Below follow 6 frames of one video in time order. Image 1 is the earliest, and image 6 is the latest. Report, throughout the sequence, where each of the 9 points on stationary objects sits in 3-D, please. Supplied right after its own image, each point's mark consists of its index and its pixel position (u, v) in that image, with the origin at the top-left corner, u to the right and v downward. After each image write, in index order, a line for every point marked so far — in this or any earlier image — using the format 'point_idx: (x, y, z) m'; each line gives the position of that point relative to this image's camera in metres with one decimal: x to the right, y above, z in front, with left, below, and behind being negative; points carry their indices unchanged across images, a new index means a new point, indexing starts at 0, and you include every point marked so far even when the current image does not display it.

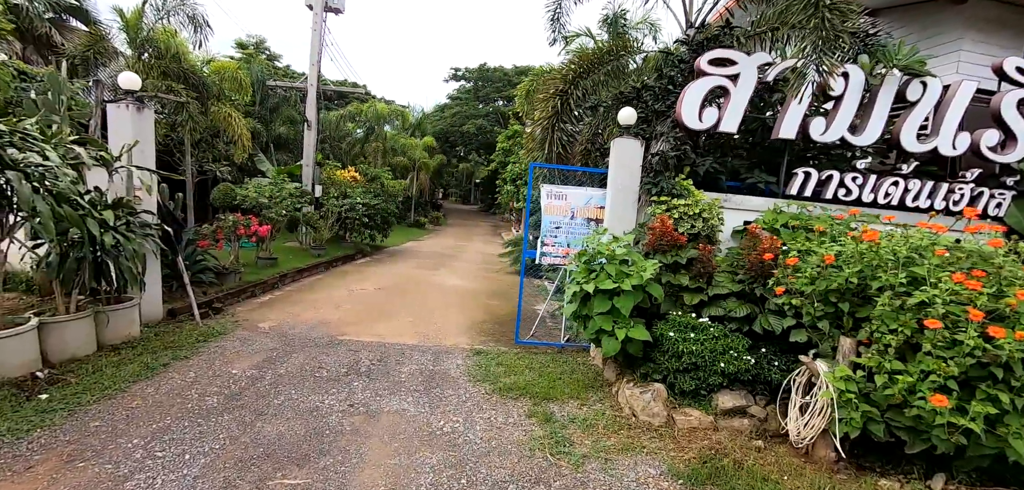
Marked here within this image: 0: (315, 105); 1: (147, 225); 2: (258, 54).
0: (-4.4, +3.1, +11.1) m
1: (-3.6, +0.2, +4.9) m
2: (-8.0, +5.9, +15.4) m
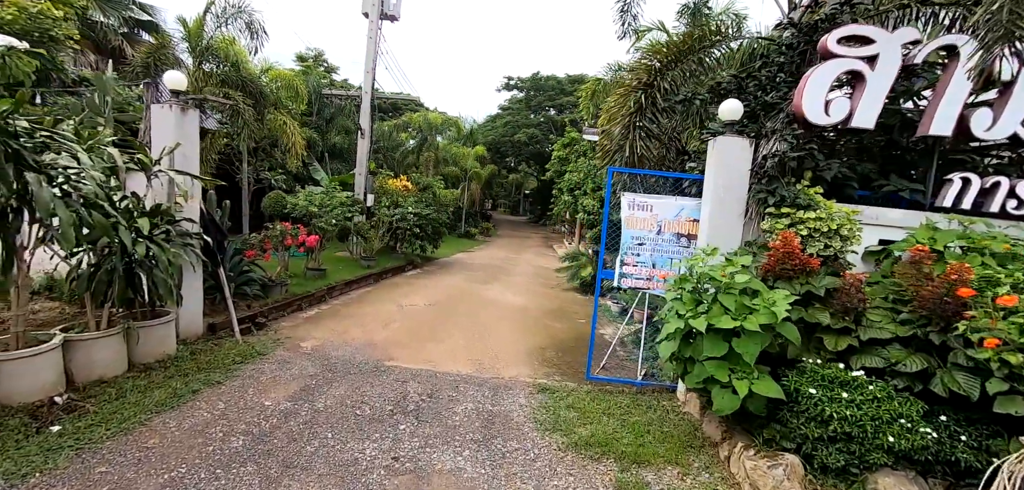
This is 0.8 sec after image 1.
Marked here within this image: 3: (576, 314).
0: (-3.1, +2.9, +10.8) m
1: (-3.0, +0.1, +4.5) m
2: (-6.2, +5.7, +15.5) m
3: (+0.9, -0.9, +6.7) m
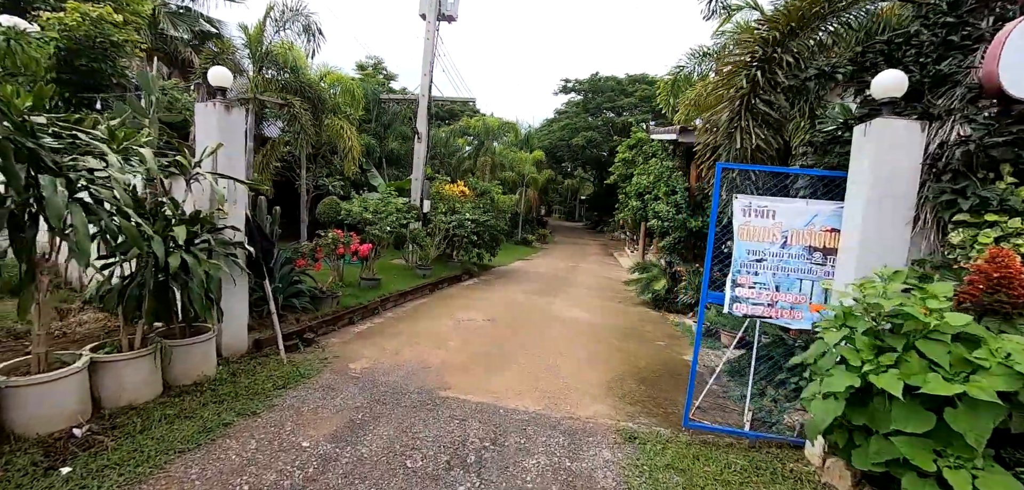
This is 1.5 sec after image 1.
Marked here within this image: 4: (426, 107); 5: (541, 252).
0: (-1.8, +2.7, +10.4) m
1: (-2.4, 0.0, +4.1) m
2: (-4.3, +5.4, +15.5) m
3: (+1.7, -1.1, +5.8) m
4: (-1.8, +2.9, +10.4) m
5: (+1.0, -0.2, +16.3) m
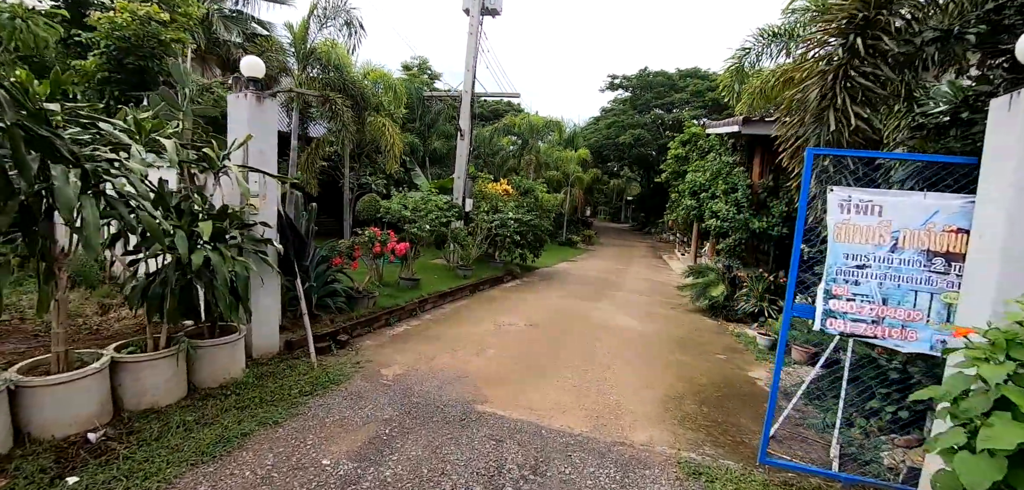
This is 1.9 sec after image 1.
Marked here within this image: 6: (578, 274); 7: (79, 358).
0: (-0.9, +2.7, +10.2) m
1: (-2.0, 0.0, +3.9) m
2: (-2.9, +5.5, +15.4) m
3: (+2.2, -1.1, +5.3) m
4: (-0.9, +2.9, +10.1) m
5: (+2.4, -0.2, +15.8) m
6: (+1.5, -0.6, +10.8) m
7: (-2.8, -0.7, +3.2) m
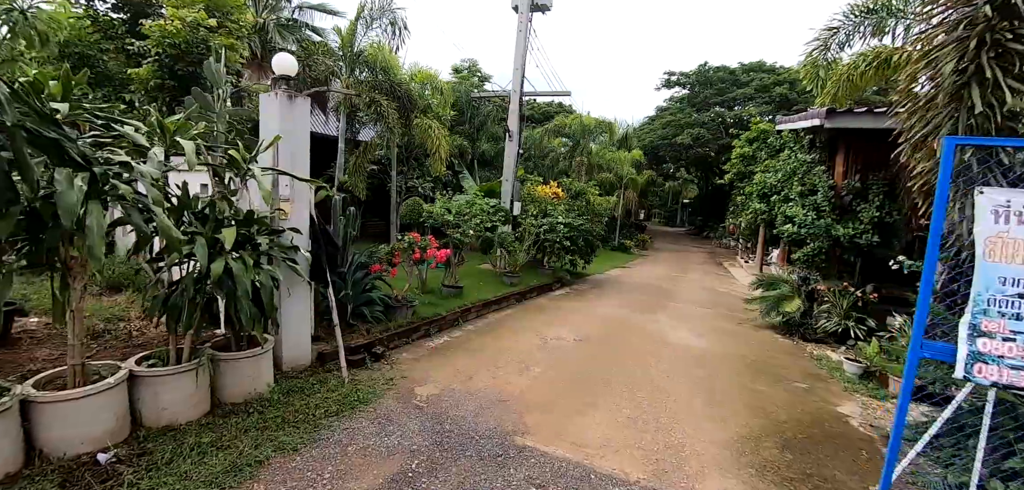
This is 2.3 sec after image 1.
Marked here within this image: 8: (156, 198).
0: (+0.1, +2.6, +9.8) m
1: (-1.7, 0.0, +3.7) m
2: (-1.4, +5.3, +15.3) m
3: (+2.6, -1.2, +4.6) m
4: (+0.1, +2.8, +9.7) m
5: (+3.9, -0.4, +15.0) m
6: (+2.5, -0.8, +10.2) m
7: (-2.5, -0.8, +3.0) m
8: (-1.9, +0.3, +2.6) m
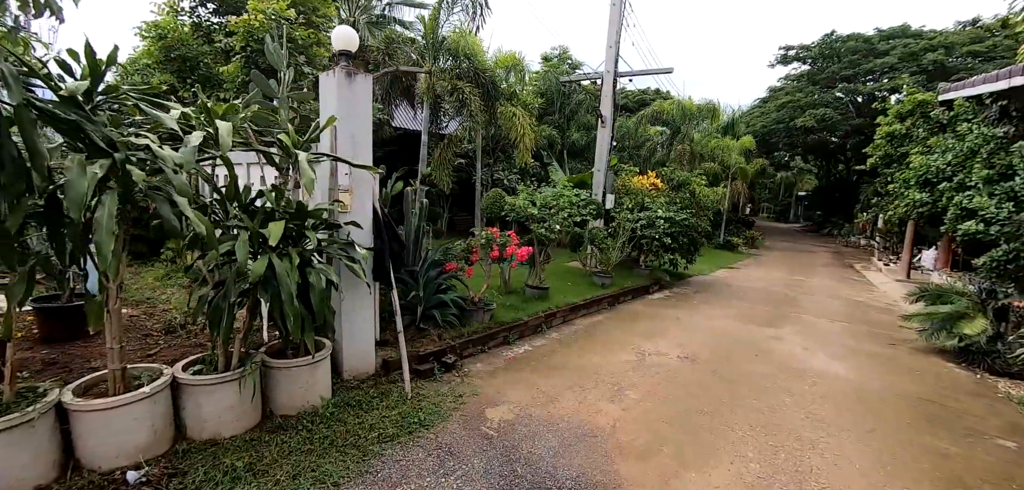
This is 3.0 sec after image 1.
0: (+1.8, +2.7, +8.9) m
1: (-1.1, 0.0, +3.3) m
2: (+1.4, +5.5, +14.5) m
3: (+3.3, -1.2, +3.4) m
4: (+1.8, +2.9, +8.8) m
5: (+6.5, -0.3, +13.4) m
6: (+4.2, -0.7, +8.9) m
7: (-2.1, -0.7, +2.8) m
8: (-1.5, +0.3, +2.3) m
